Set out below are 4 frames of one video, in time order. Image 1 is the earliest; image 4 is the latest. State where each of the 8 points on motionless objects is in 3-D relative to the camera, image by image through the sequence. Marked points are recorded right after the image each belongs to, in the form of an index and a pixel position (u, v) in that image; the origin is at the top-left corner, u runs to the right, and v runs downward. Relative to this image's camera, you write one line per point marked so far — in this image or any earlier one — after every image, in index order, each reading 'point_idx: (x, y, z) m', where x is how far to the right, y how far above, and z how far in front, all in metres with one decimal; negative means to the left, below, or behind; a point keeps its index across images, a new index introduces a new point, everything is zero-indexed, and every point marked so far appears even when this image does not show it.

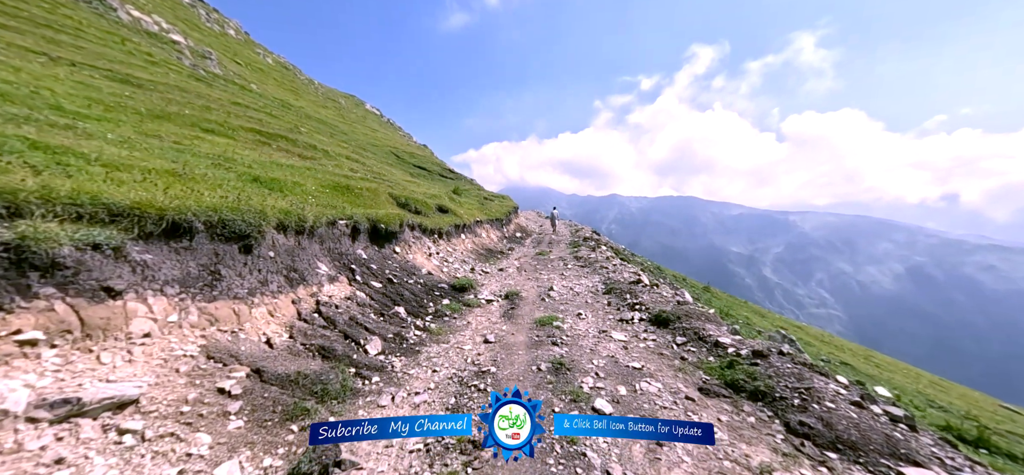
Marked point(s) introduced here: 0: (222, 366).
0: (-6.8, -3.0, +7.8) m
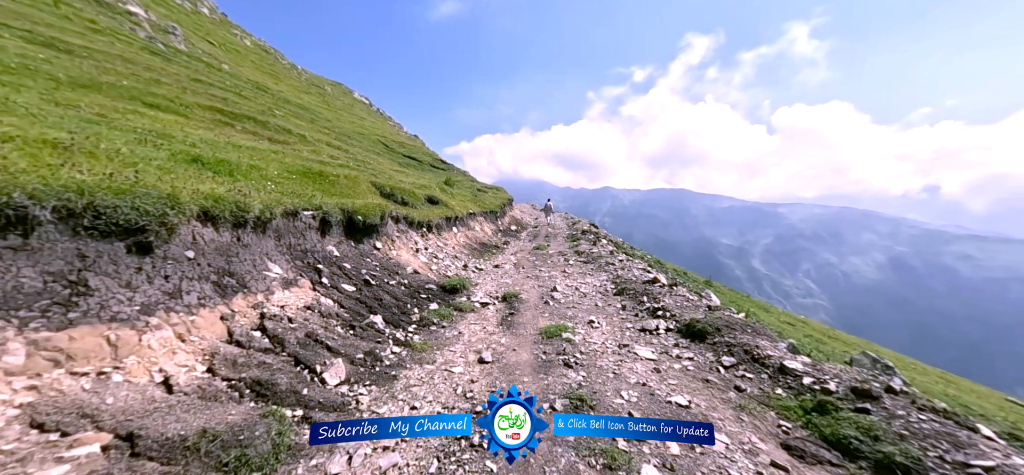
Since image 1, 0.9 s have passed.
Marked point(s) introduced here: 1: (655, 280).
0: (-6.6, -2.9, +4.9) m
1: (+8.6, -2.7, +20.0) m
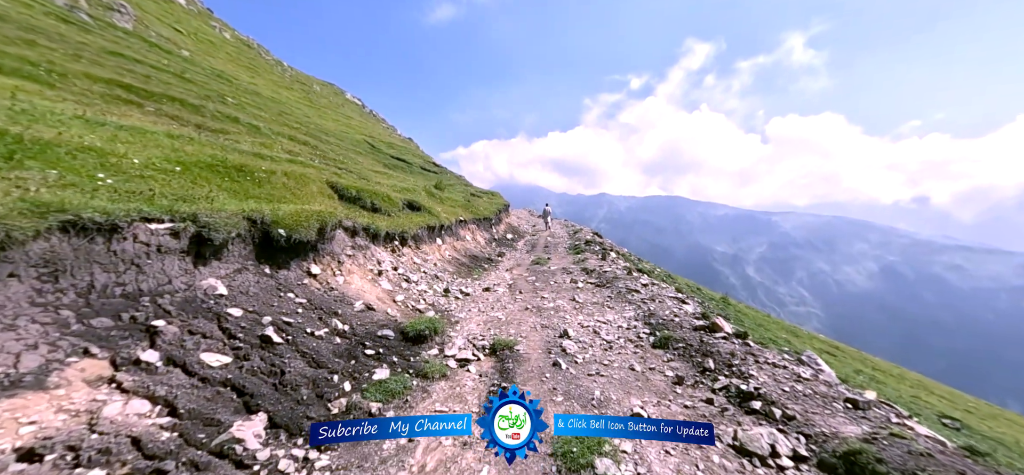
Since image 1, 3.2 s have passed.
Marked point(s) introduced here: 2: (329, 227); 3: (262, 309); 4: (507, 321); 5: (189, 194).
0: (-6.8, -3.6, -1.3) m
1: (+8.3, -3.7, +13.9) m
2: (-8.9, +0.5, +16.4) m
3: (-8.1, -2.2, +10.9) m
4: (-0.2, -4.4, +17.8) m
5: (-10.9, +1.4, +11.3) m
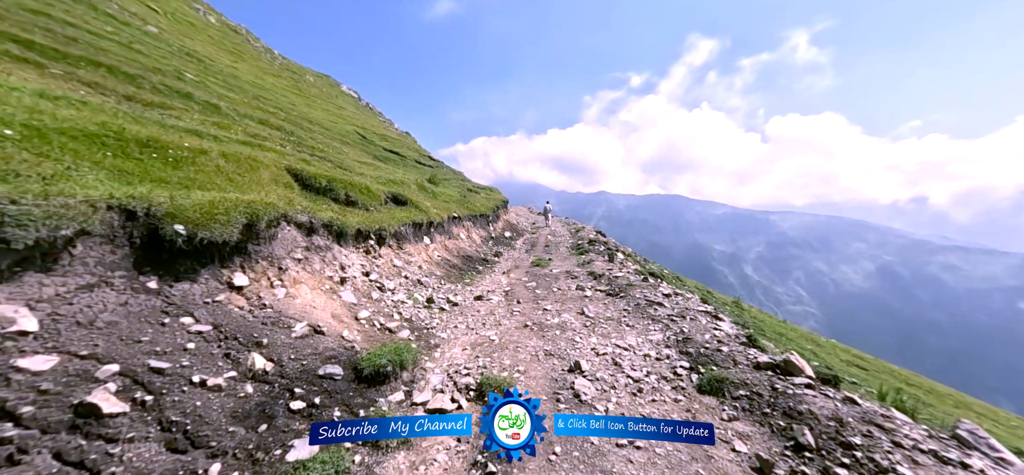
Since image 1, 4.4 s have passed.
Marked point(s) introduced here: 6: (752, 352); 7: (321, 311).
0: (-6.9, -3.7, -5.2) m
1: (+8.1, -3.8, +10.1) m
2: (-9.0, +0.6, +12.5) m
3: (-8.3, -2.2, +7.0) m
4: (-0.4, -4.4, +13.9) m
5: (-11.0, +1.5, +7.4) m
6: (+8.4, -4.0, +12.0) m
7: (-7.1, -2.6, +12.9) m
